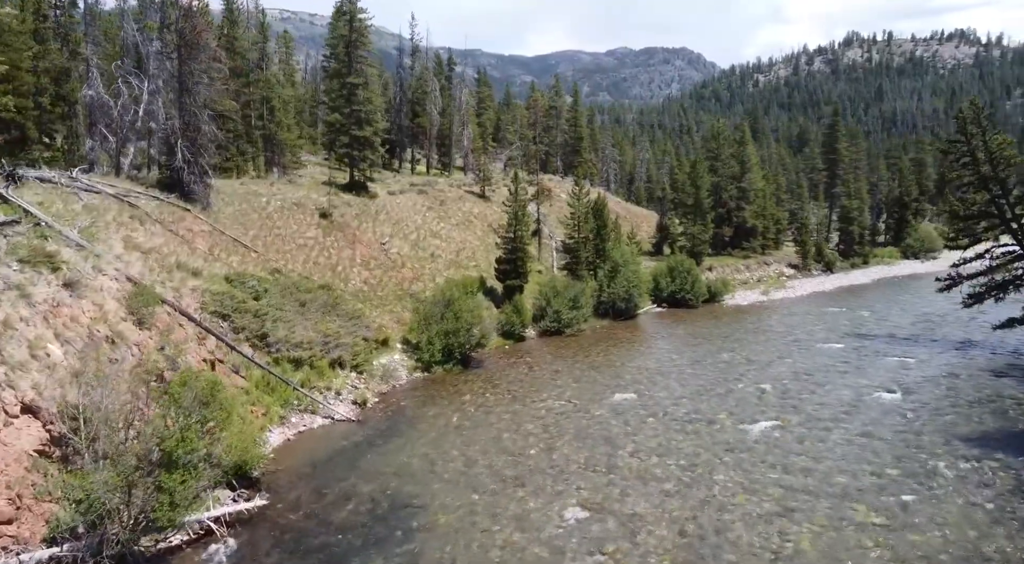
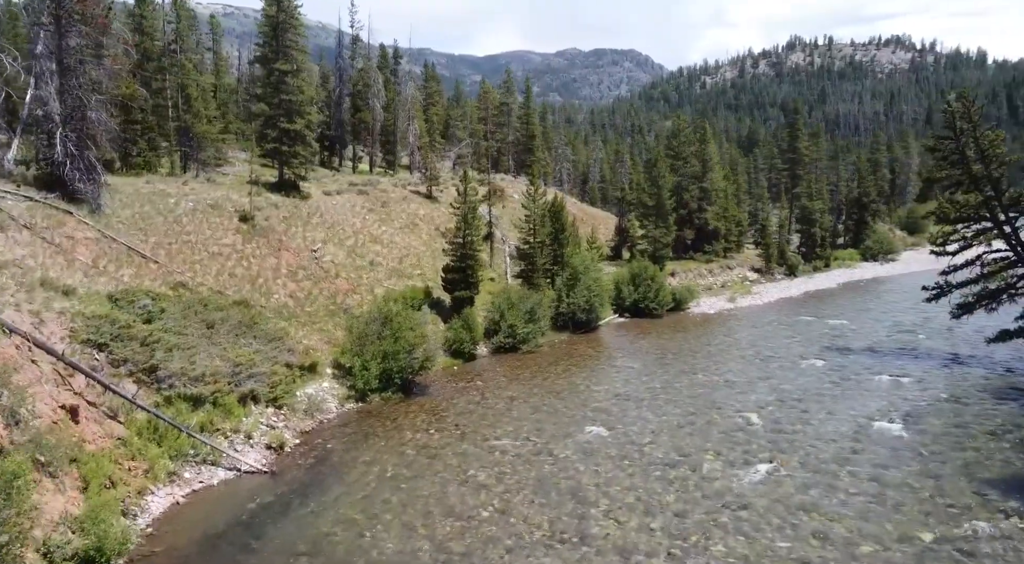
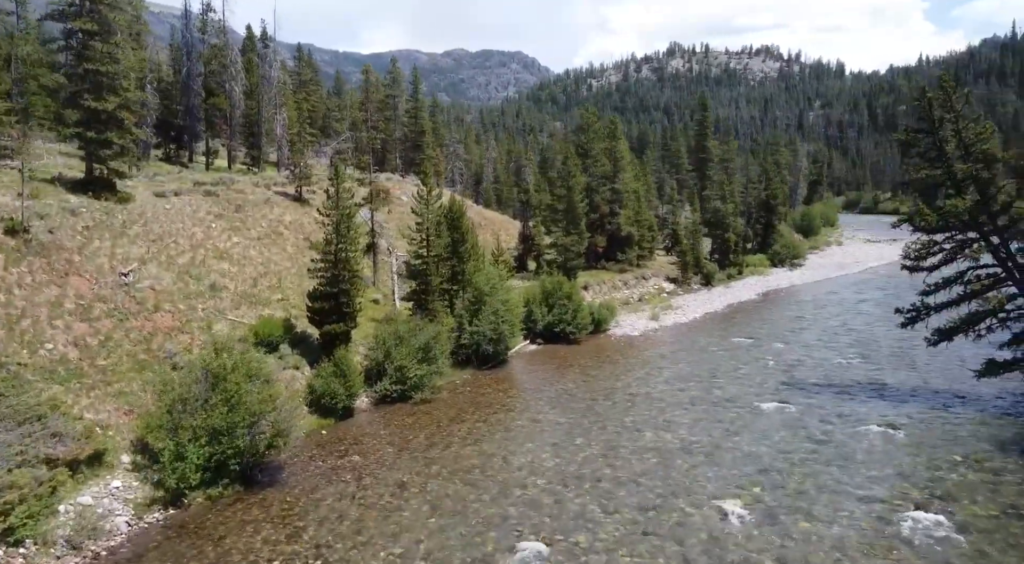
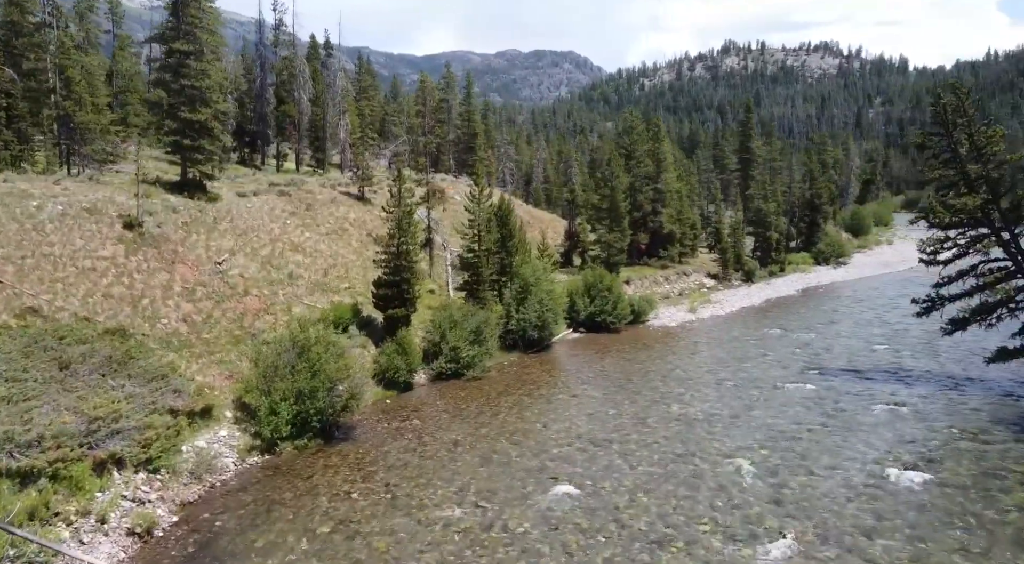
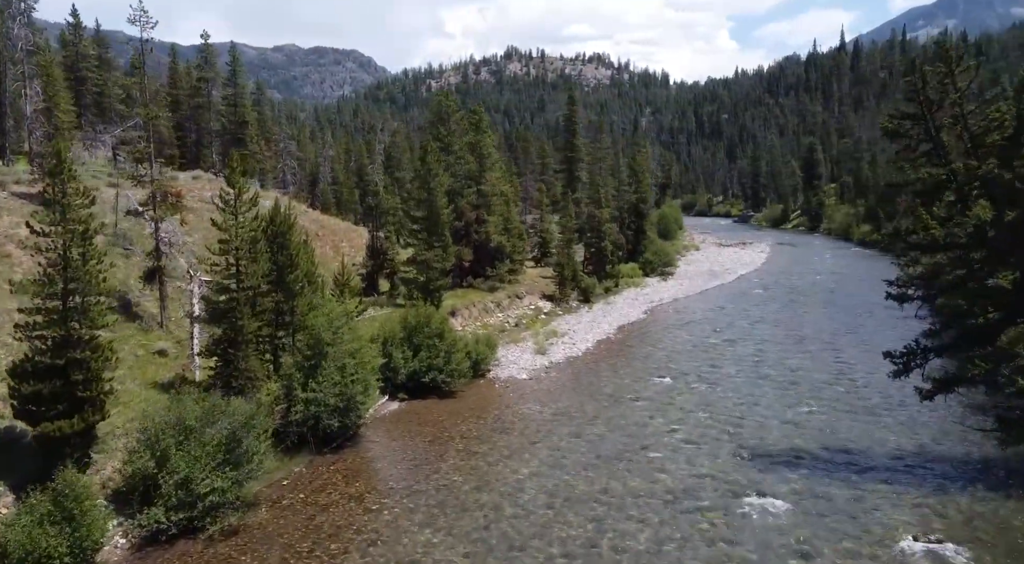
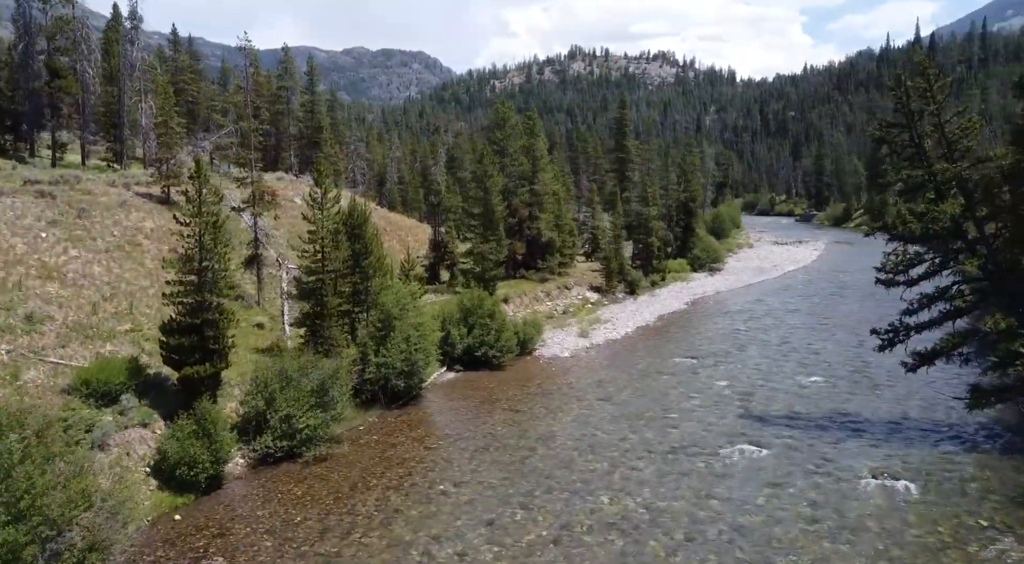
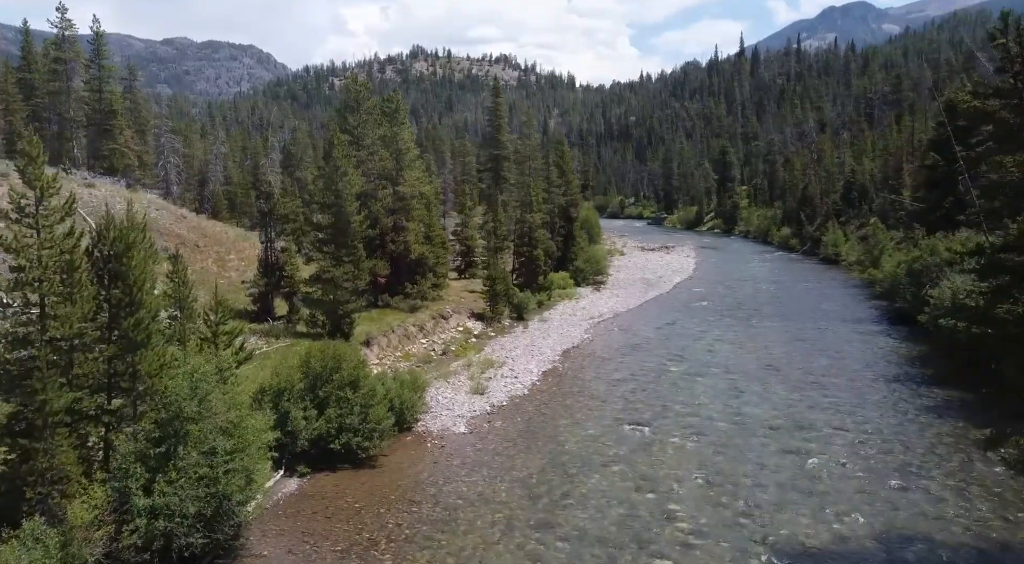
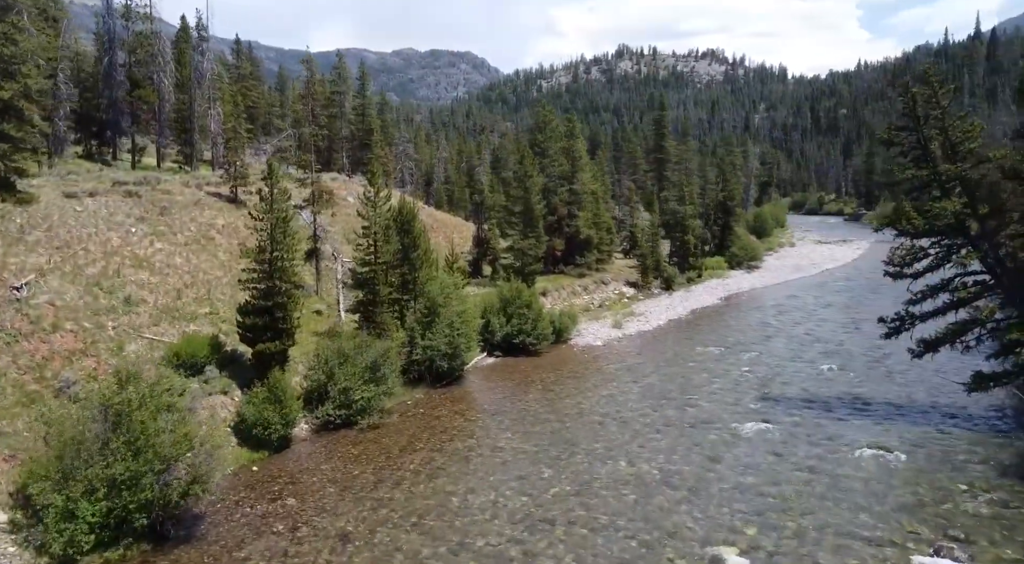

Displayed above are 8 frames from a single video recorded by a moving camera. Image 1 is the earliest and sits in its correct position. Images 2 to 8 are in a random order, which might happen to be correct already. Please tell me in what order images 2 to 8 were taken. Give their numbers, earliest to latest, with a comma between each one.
2, 4, 3, 8, 6, 5, 7
